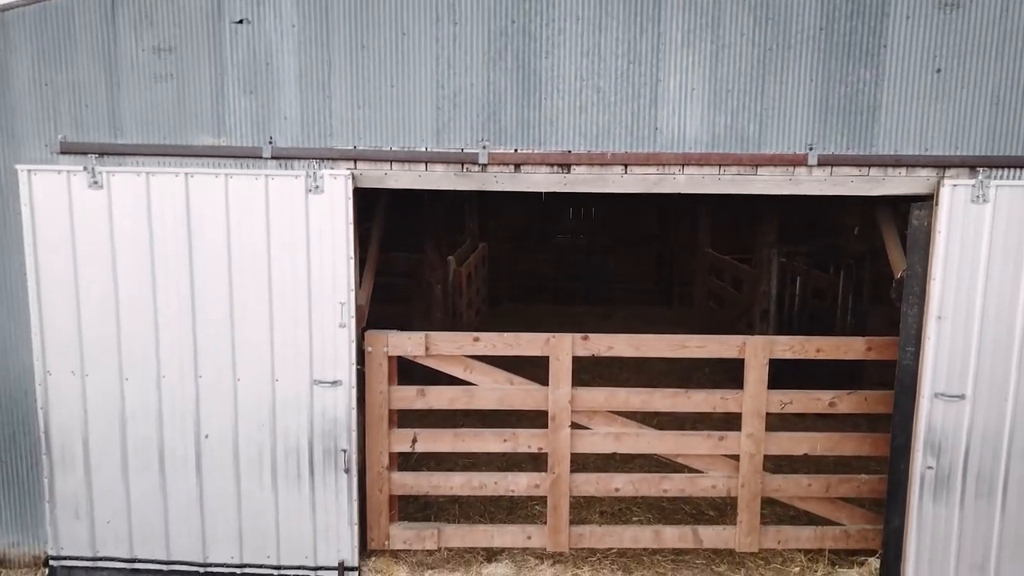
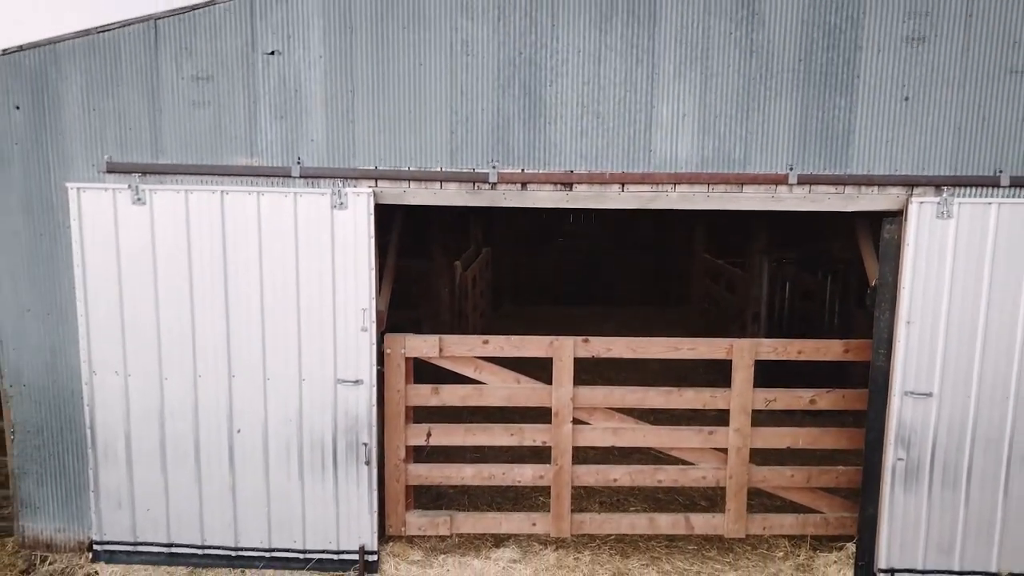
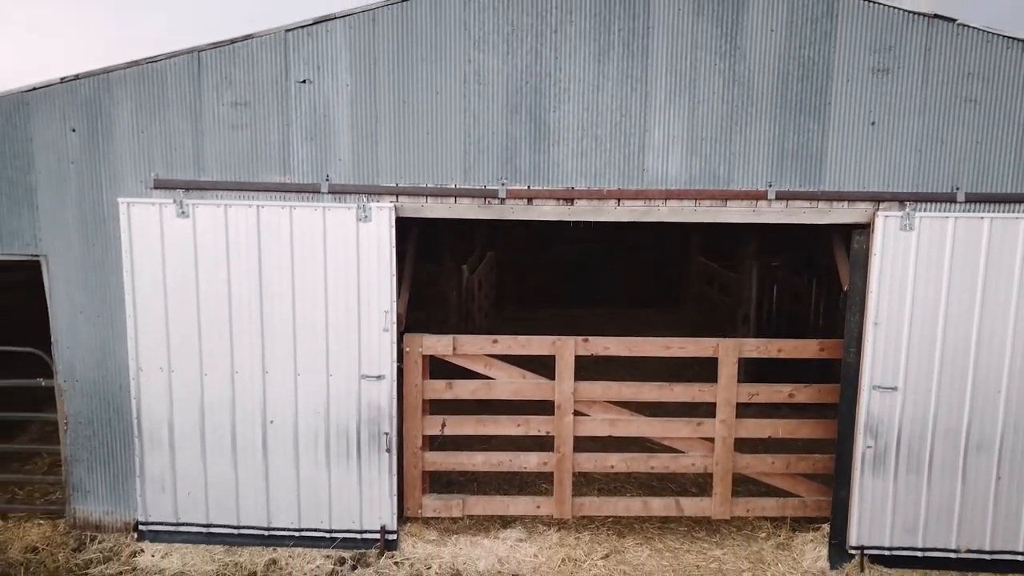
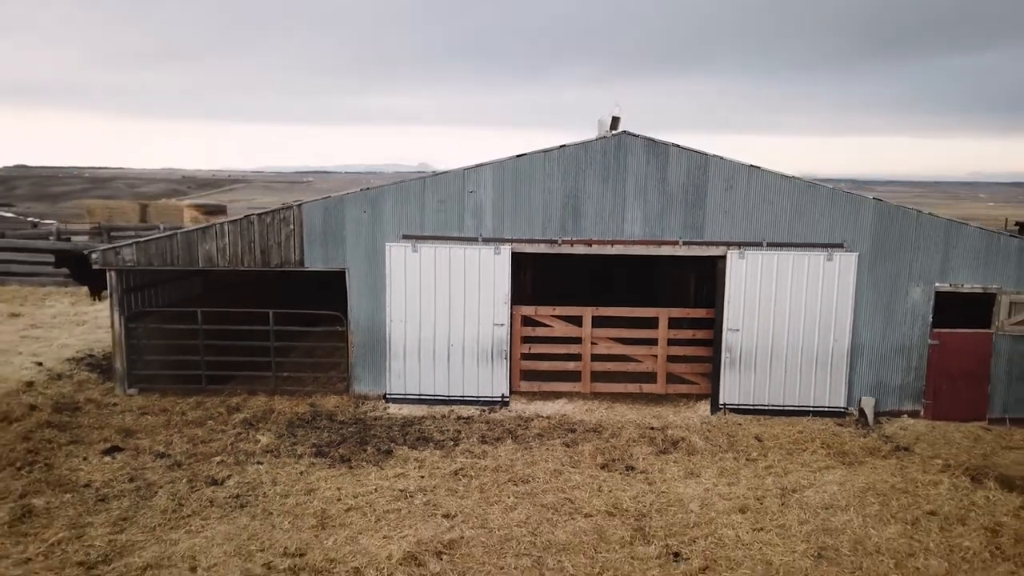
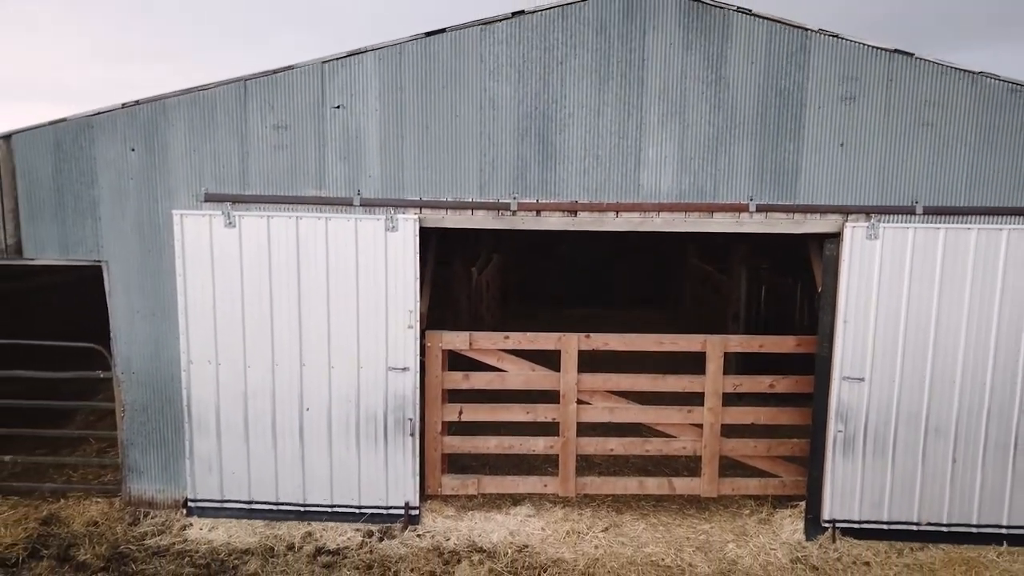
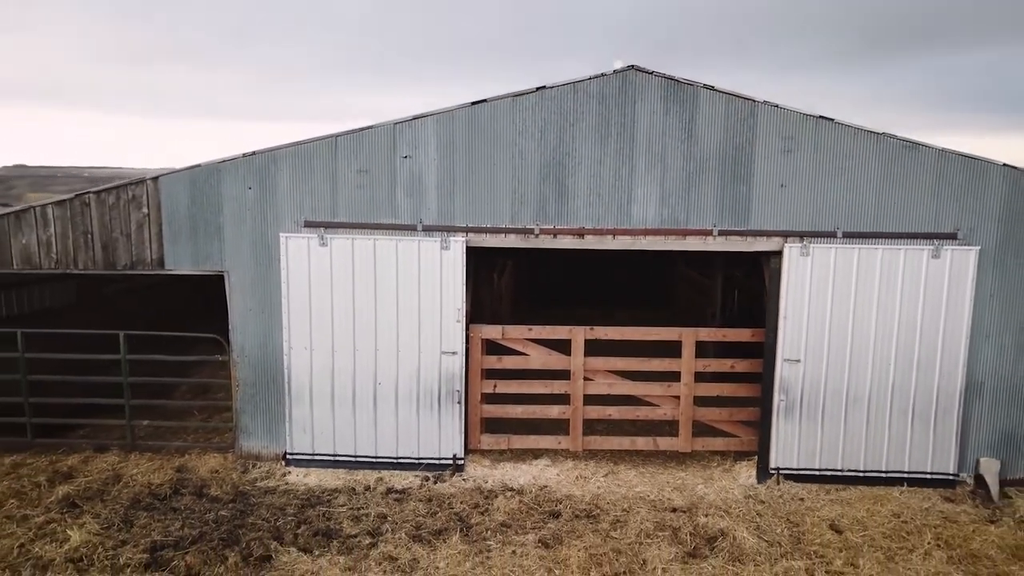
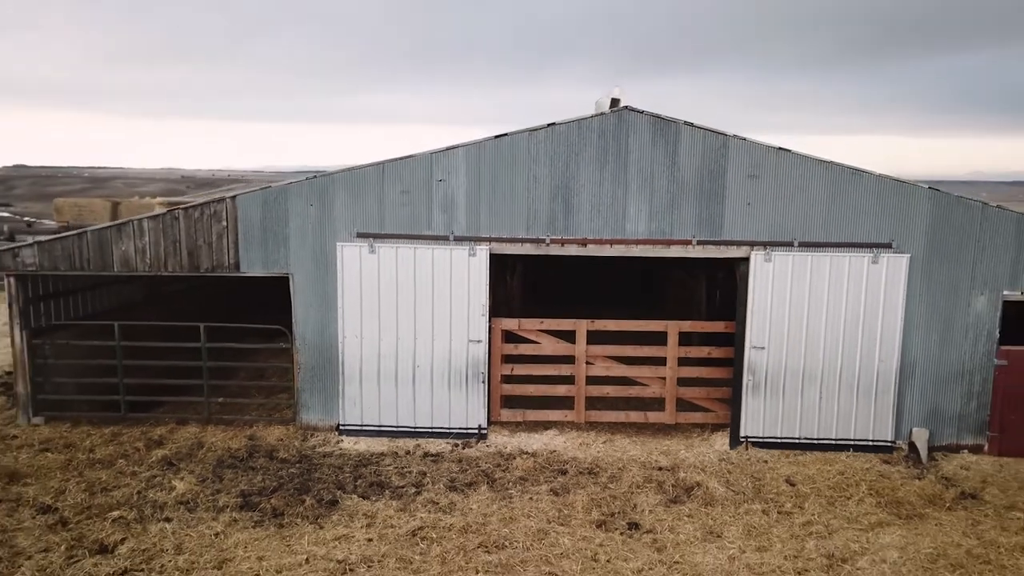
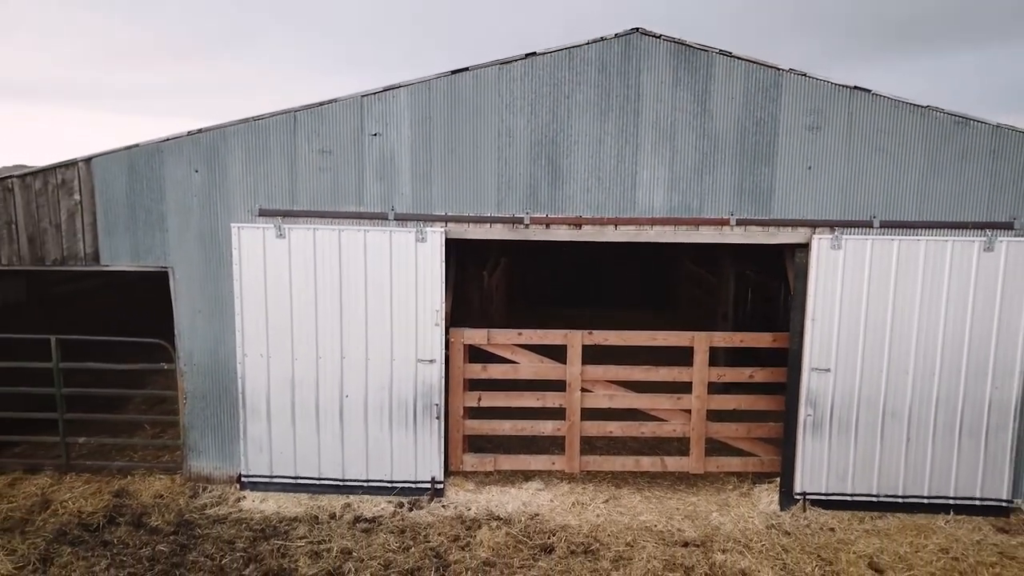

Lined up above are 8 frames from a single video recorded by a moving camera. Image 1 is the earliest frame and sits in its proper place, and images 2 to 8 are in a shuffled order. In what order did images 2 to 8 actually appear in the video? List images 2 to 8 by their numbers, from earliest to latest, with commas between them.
2, 3, 5, 8, 6, 7, 4
